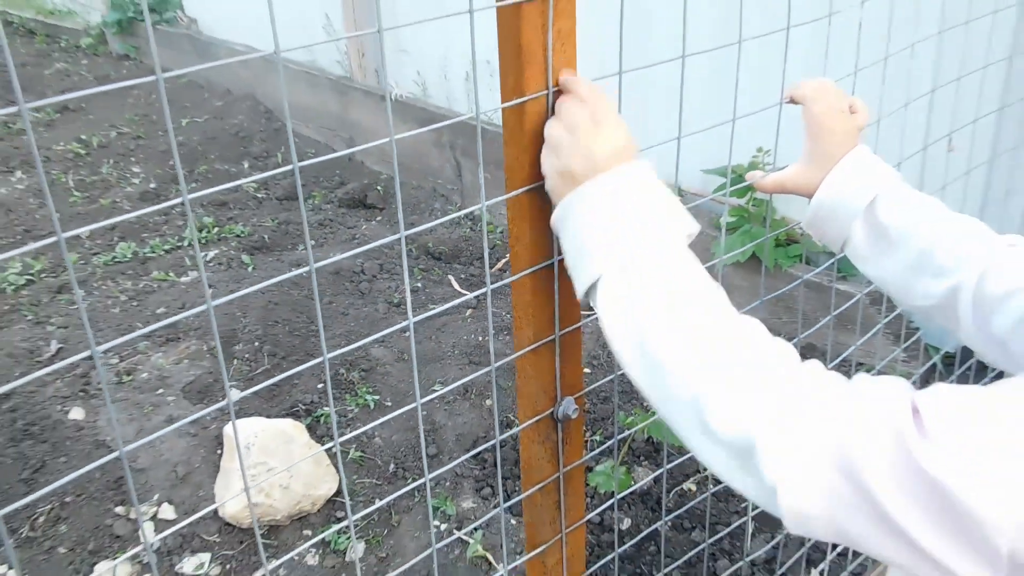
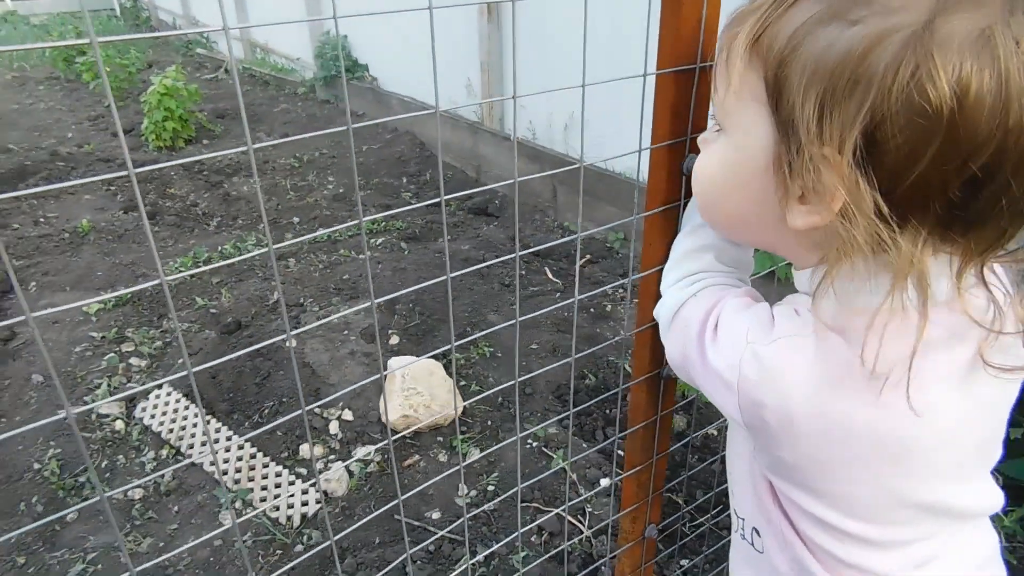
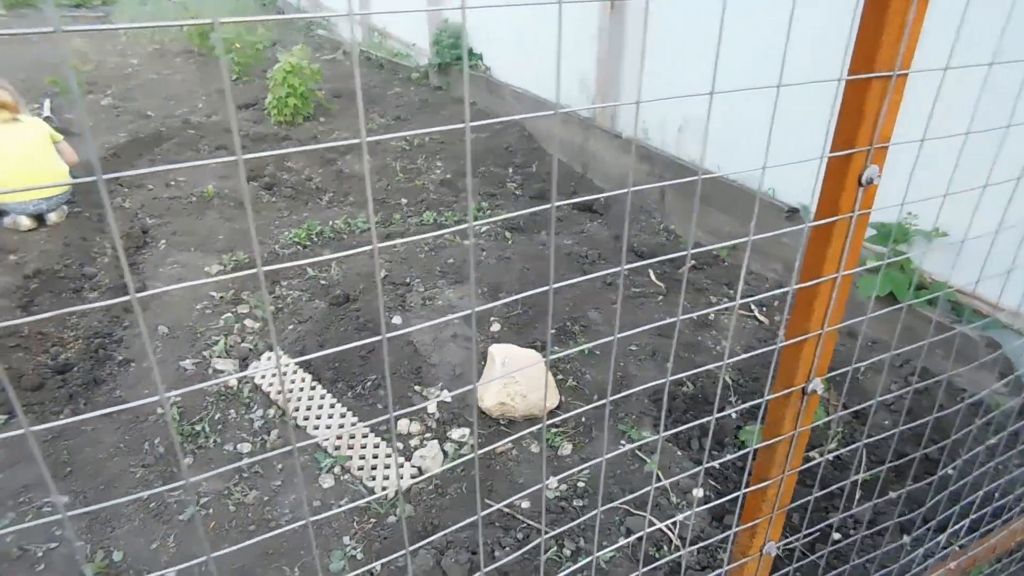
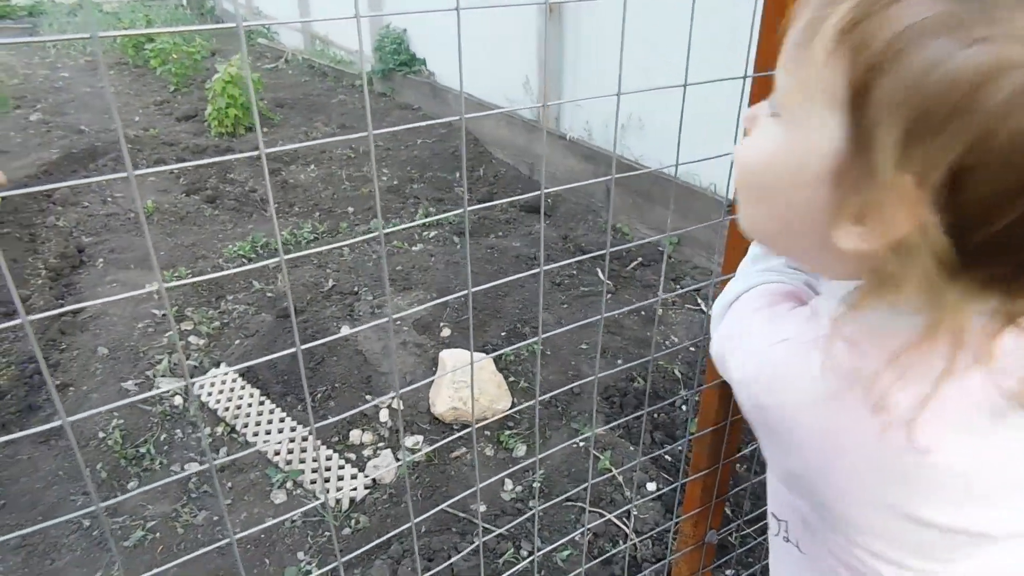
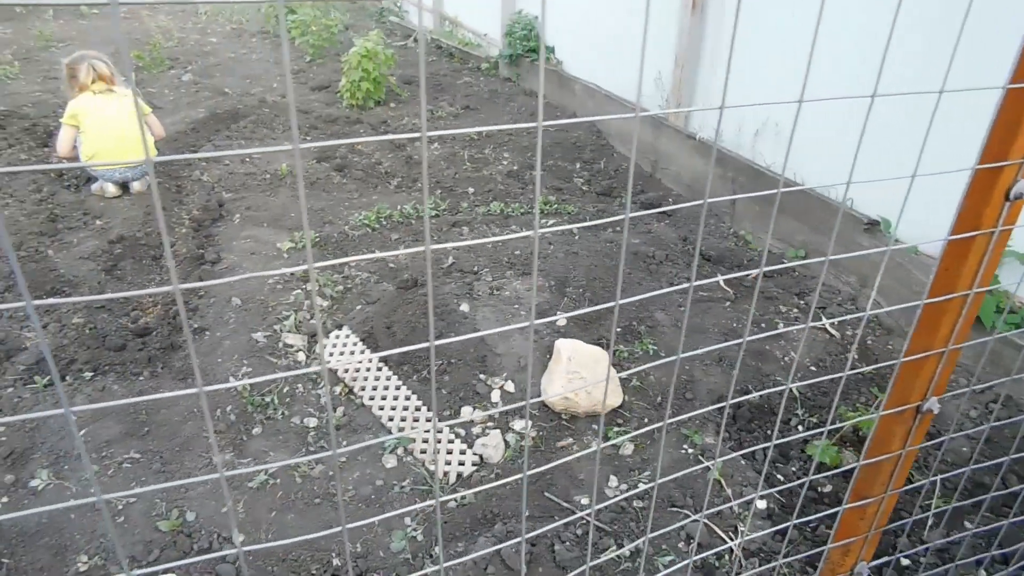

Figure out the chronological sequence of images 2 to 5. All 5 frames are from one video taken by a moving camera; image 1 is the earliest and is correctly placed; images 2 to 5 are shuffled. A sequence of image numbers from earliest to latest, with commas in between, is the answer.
2, 4, 3, 5
